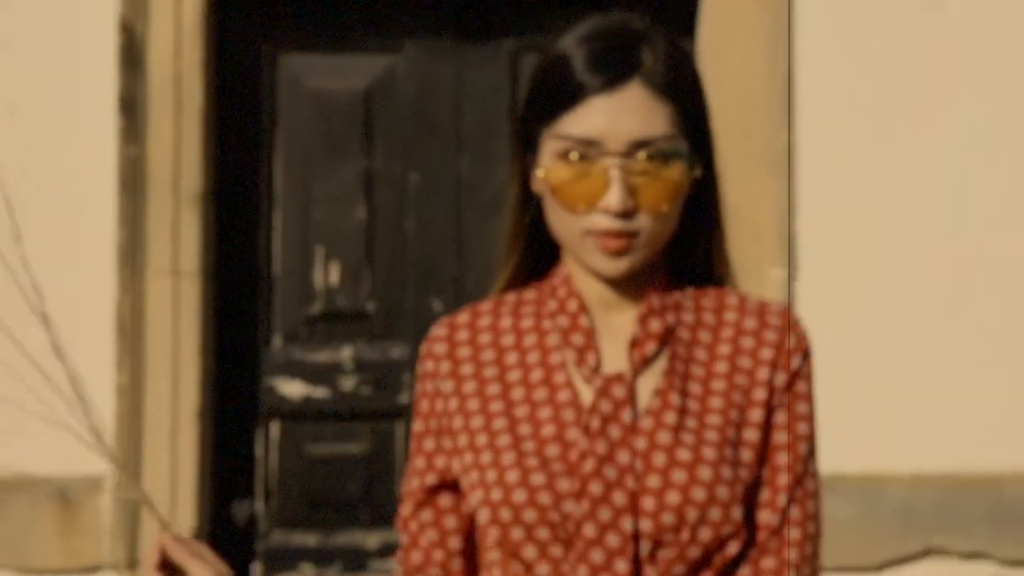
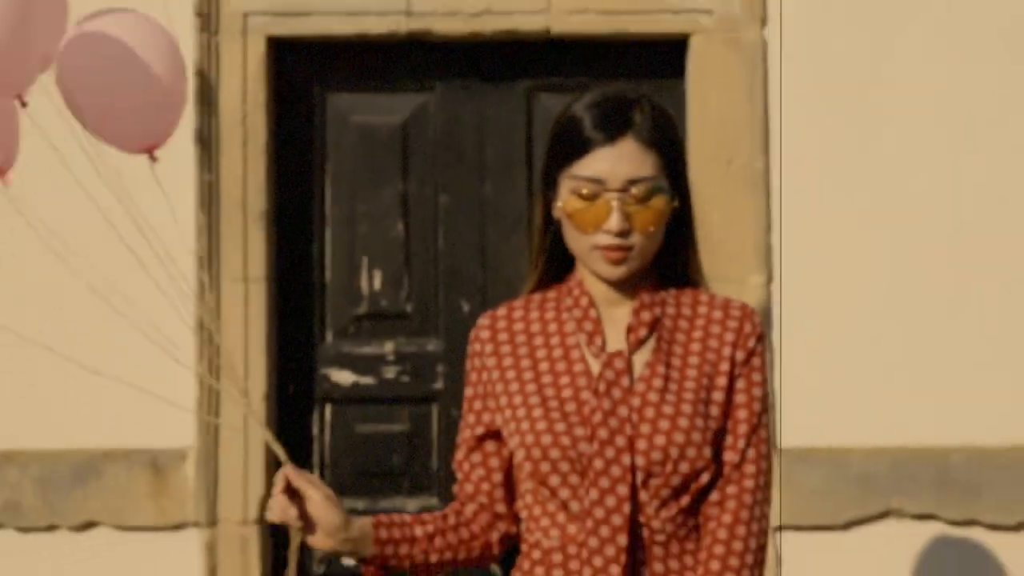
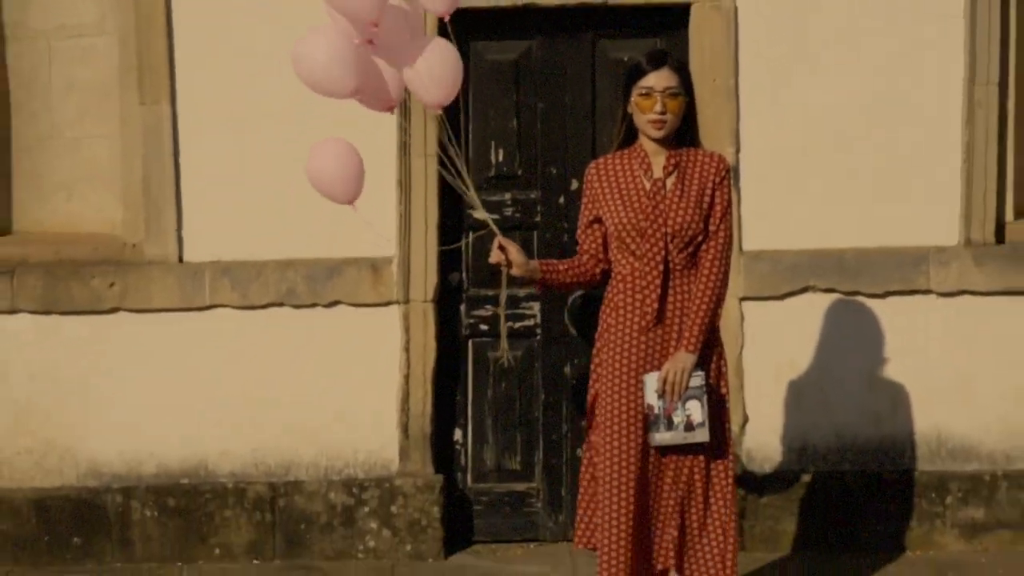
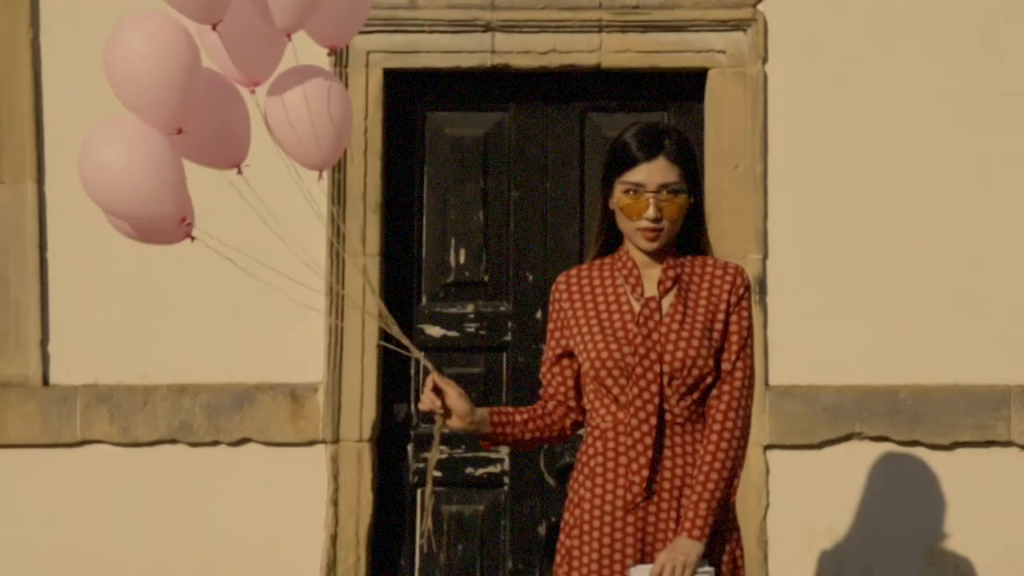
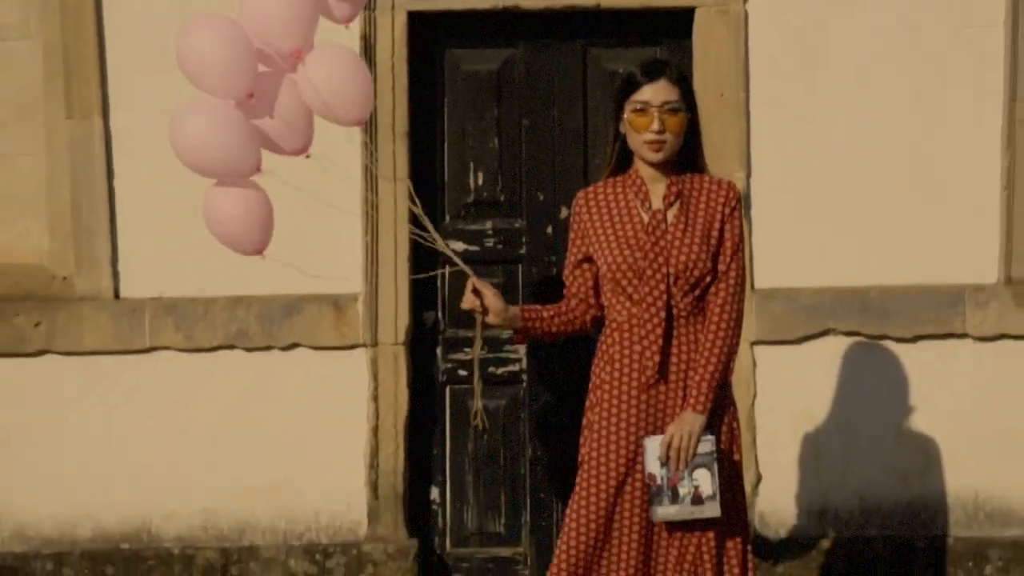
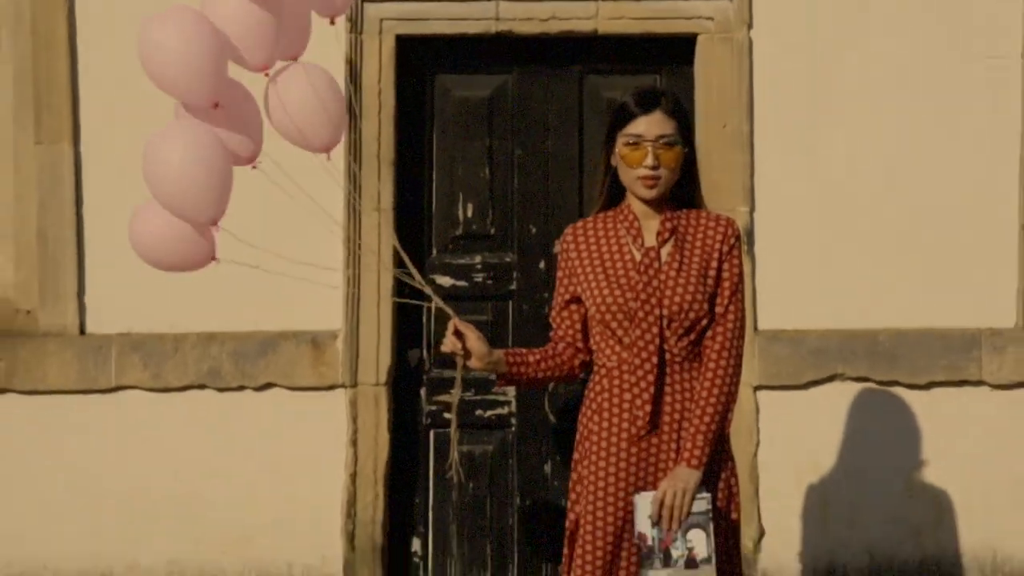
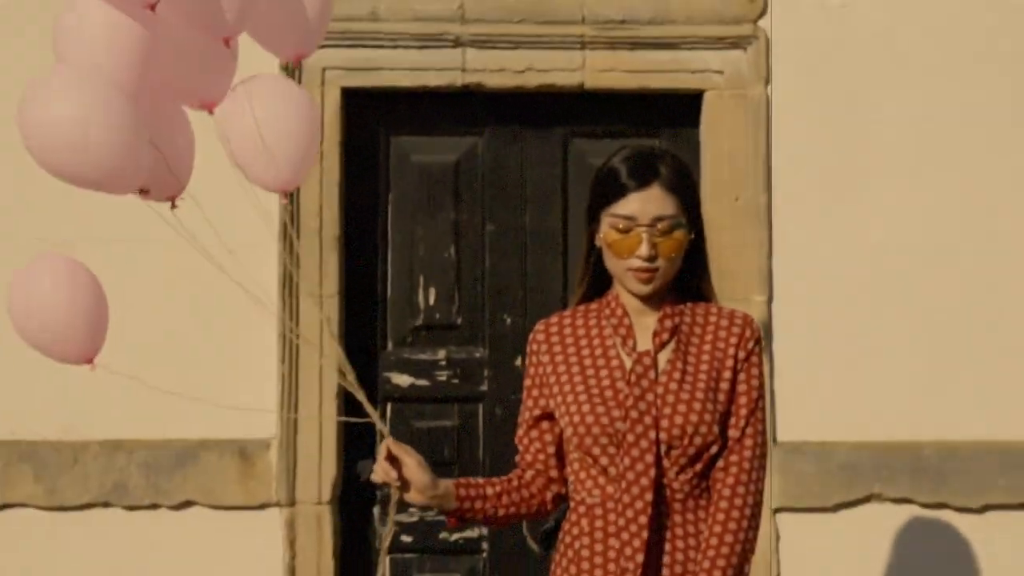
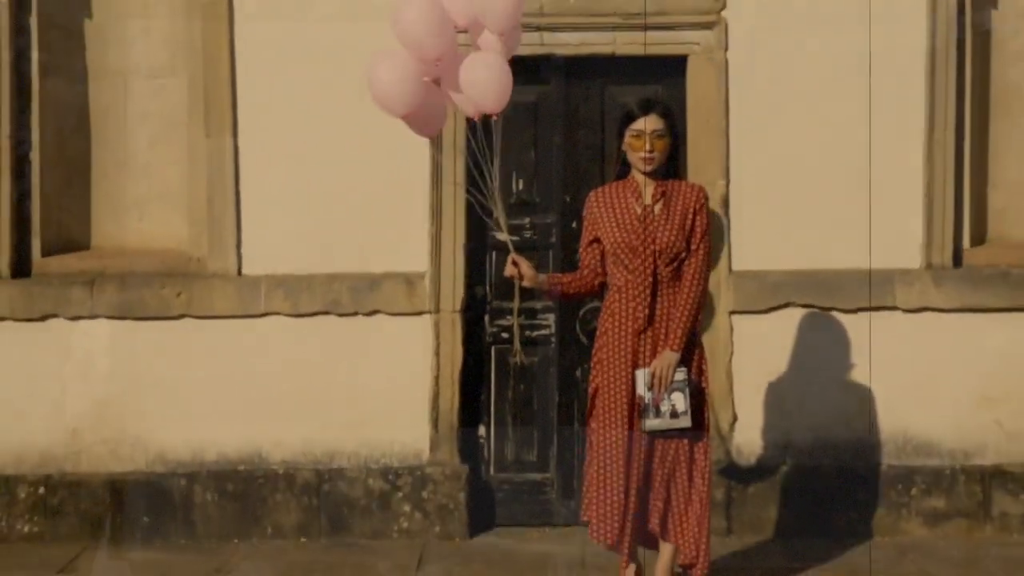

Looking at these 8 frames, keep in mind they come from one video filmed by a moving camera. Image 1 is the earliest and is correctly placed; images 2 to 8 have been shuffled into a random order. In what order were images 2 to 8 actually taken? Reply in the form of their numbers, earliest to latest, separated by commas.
2, 7, 4, 6, 5, 3, 8
